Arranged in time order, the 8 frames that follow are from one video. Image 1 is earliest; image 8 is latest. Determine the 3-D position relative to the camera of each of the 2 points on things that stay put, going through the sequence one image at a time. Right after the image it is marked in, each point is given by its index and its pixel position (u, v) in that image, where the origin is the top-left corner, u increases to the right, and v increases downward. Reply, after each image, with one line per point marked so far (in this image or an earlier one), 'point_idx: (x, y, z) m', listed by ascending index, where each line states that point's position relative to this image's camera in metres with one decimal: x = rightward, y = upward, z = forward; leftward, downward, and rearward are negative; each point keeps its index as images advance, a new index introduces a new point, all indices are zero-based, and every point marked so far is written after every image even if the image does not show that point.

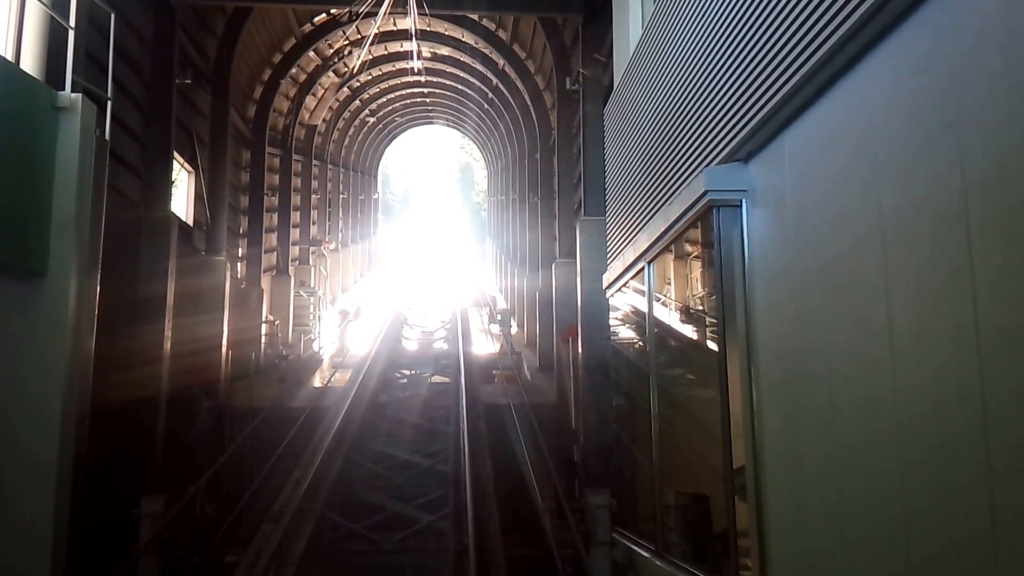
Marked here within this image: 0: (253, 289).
0: (-4.7, 0.0, +14.6) m
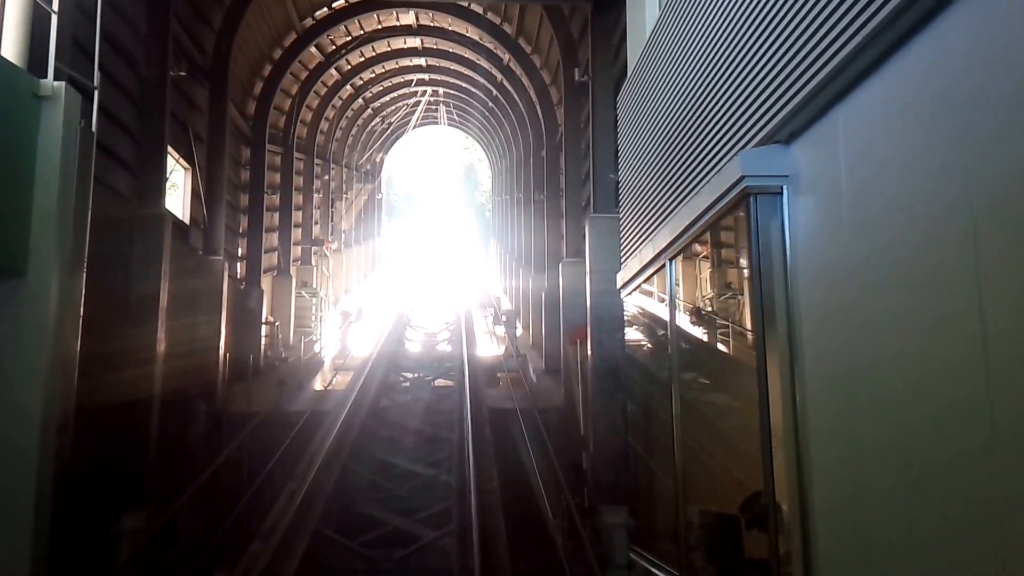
0: (-4.6, 0.0, +14.2) m
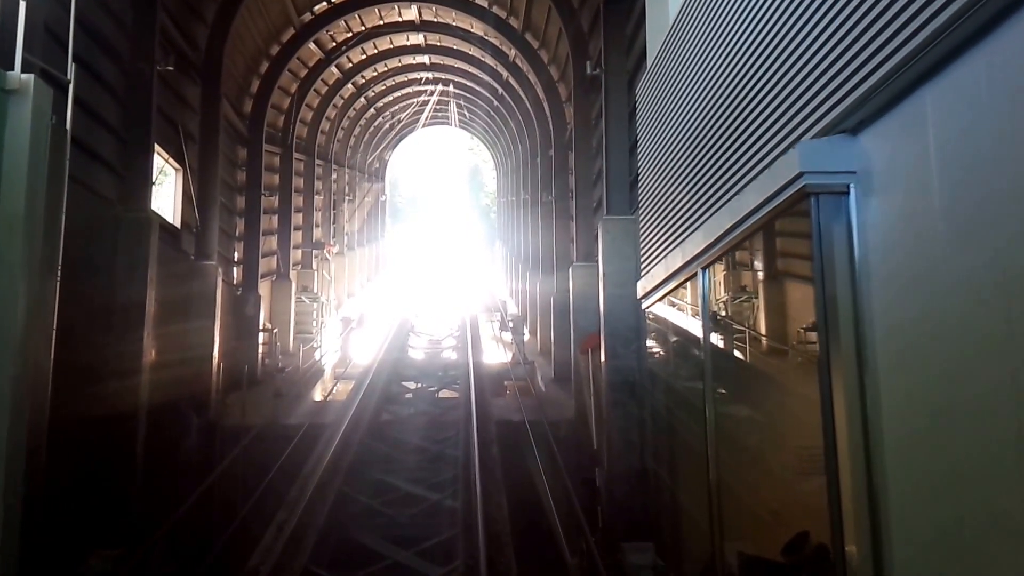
0: (-4.5, -0.1, +13.7) m
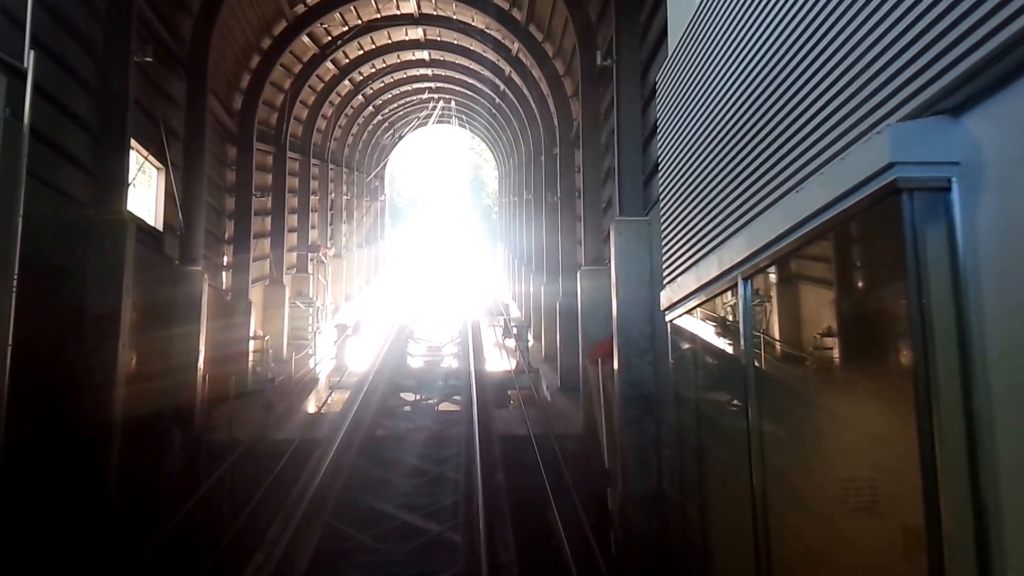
0: (-4.4, -0.2, +13.0) m
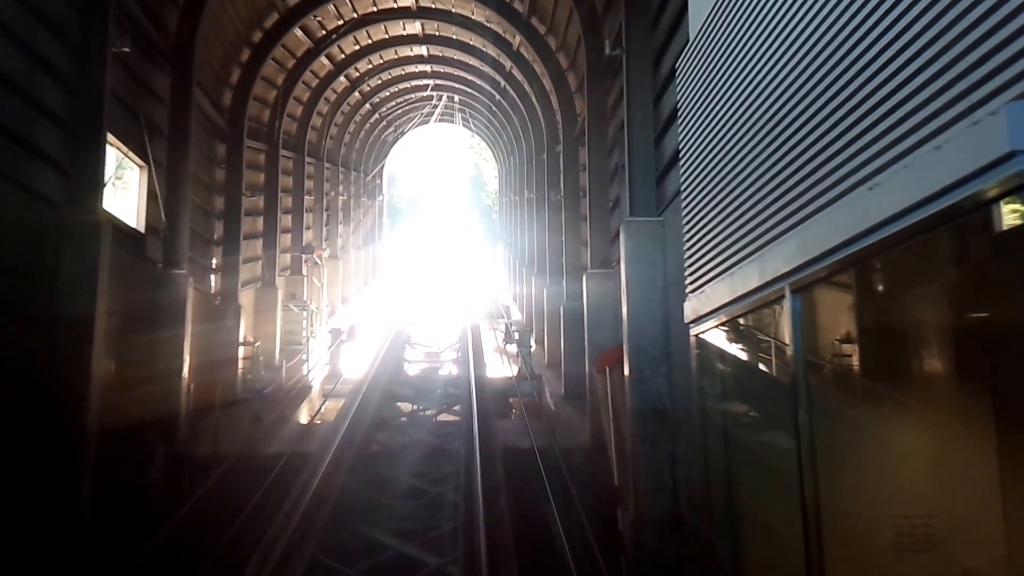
0: (-4.4, -0.2, +12.4) m
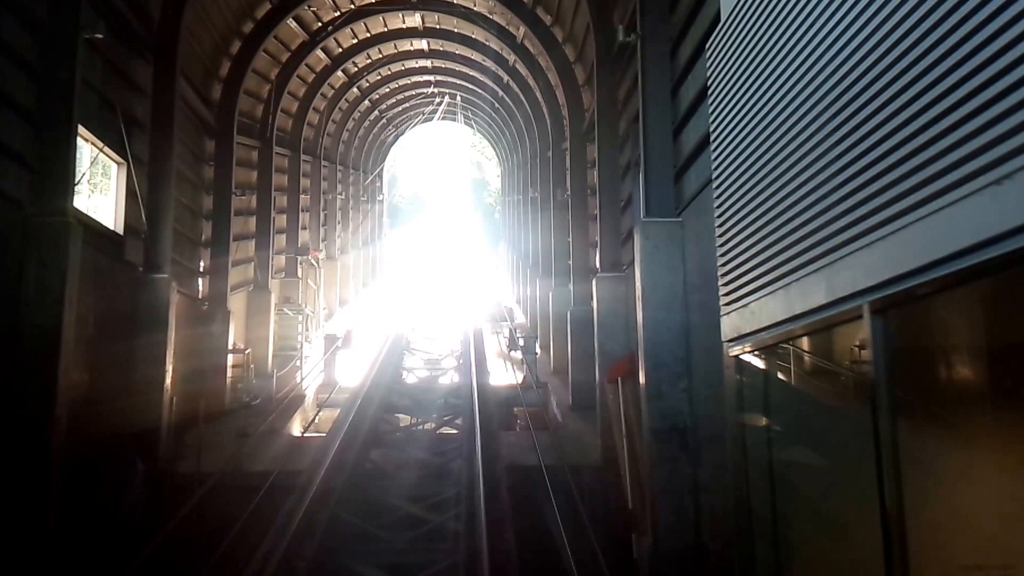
0: (-4.3, -0.3, +11.8) m
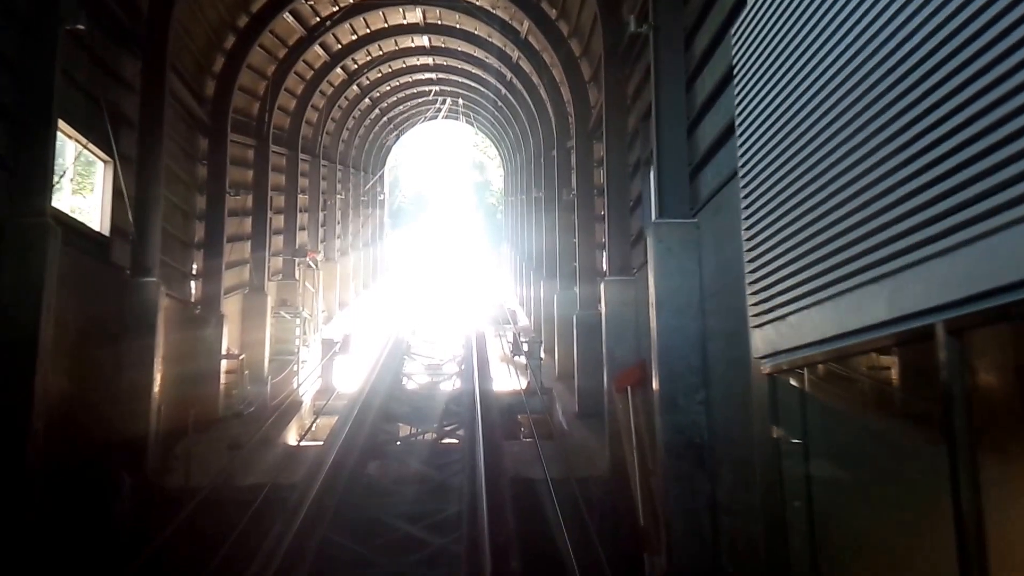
0: (-4.2, -0.3, +11.4) m
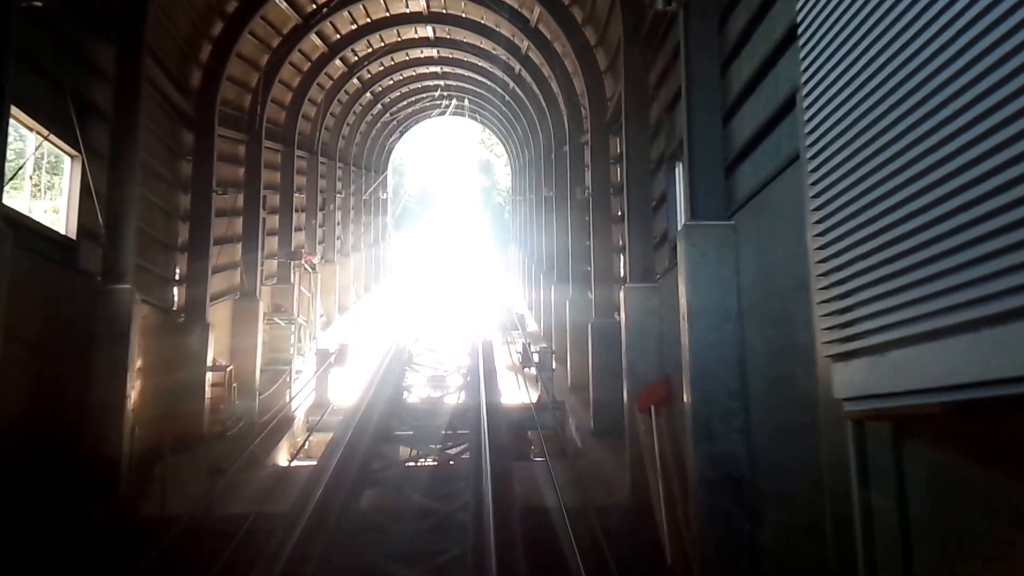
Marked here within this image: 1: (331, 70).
0: (-4.1, -0.4, +10.5) m
1: (-3.9, +4.7, +17.3) m
